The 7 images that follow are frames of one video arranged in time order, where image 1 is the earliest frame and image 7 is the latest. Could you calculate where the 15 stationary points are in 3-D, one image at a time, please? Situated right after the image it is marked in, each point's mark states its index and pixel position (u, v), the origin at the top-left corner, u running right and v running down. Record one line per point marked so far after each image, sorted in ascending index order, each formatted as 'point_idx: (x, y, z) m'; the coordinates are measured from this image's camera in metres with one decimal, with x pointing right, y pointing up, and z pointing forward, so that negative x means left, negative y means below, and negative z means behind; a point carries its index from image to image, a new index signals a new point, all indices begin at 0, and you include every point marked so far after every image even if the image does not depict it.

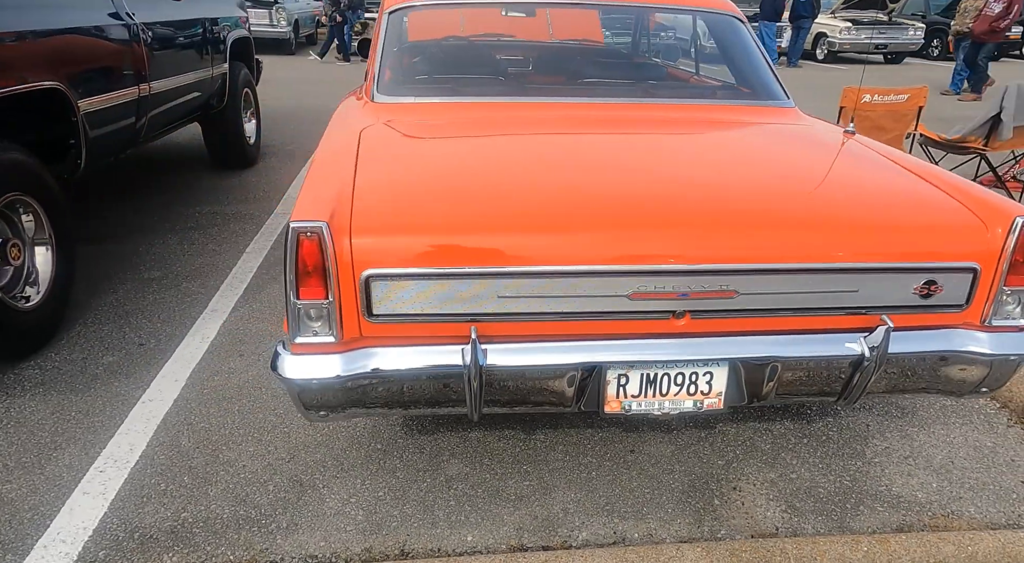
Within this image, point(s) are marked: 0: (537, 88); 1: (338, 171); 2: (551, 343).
0: (+0.1, +0.9, +3.0) m
1: (-0.4, +0.3, +2.0) m
2: (+0.1, -0.2, +1.7) m
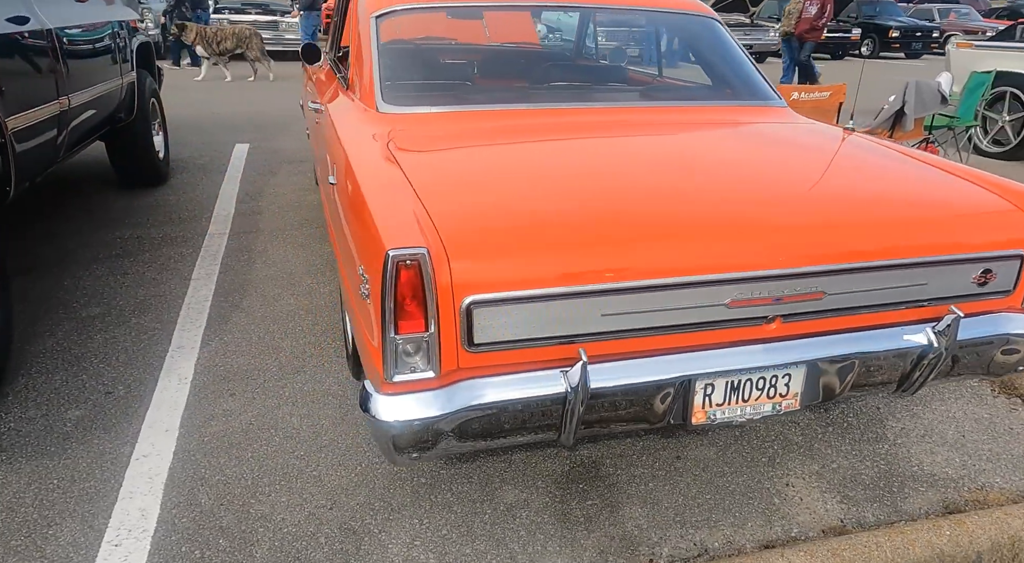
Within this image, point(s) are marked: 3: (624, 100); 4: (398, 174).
0: (+0.1, +0.8, +2.9) m
1: (-0.3, +0.2, +1.8) m
2: (+0.3, -0.2, +1.7) m
3: (+0.5, +0.8, +2.9) m
4: (-0.3, +0.3, +2.0) m
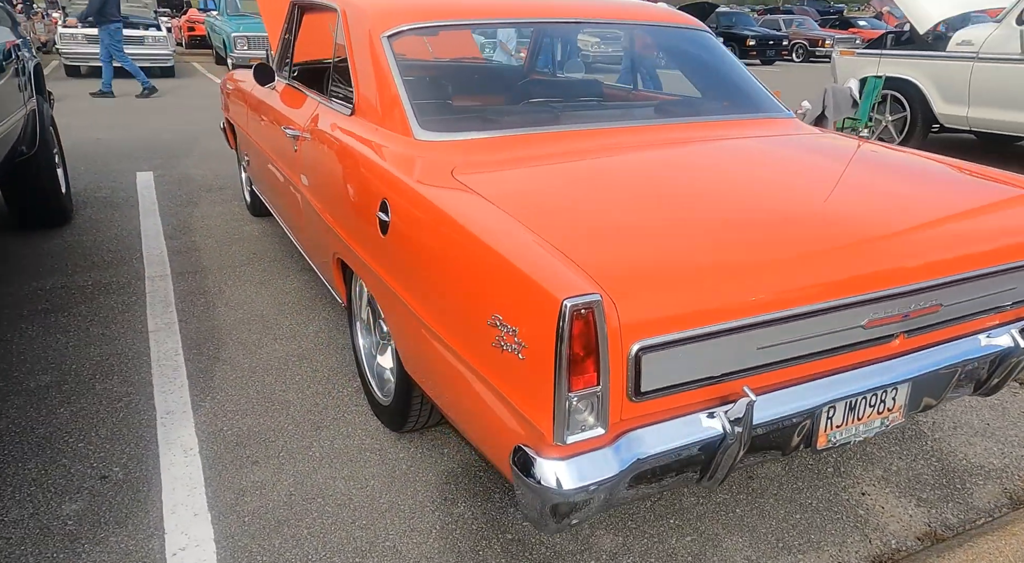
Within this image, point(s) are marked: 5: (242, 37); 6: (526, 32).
0: (+0.1, +0.7, +2.8) m
1: (0.0, +0.1, +1.7) m
2: (+0.7, -0.3, +1.6) m
3: (+0.6, +0.7, +2.9) m
4: (0.0, +0.2, +1.8) m
5: (-5.5, +4.9, +13.6) m
6: (-0.1, +1.0, +2.9) m
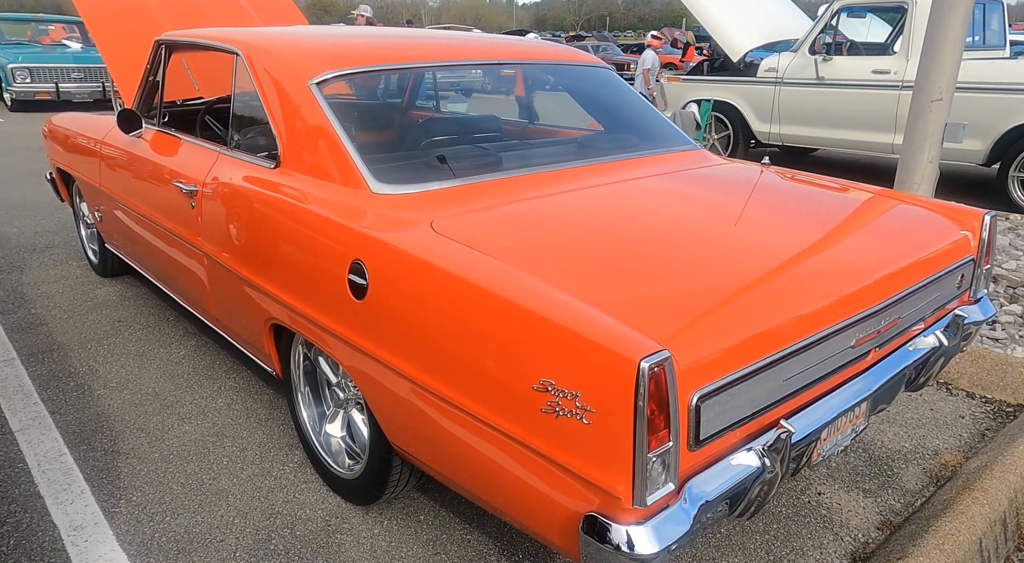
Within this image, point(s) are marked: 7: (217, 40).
0: (-0.1, +0.5, +2.7) m
1: (0.0, 0.0, +1.6) m
2: (+0.7, -0.3, +1.7) m
3: (+0.2, +0.6, +3.0) m
4: (0.0, 0.0, +1.7) m
5: (-8.6, +3.7, +12.0) m
6: (-0.4, +0.8, +2.8) m
7: (-1.3, +1.1, +3.0) m
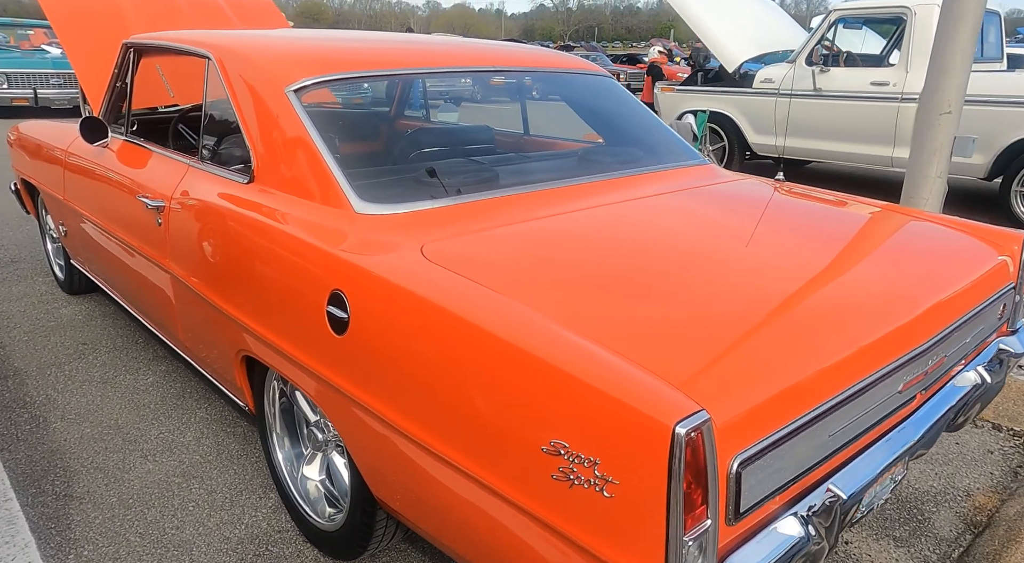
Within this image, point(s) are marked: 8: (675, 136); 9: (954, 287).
0: (-0.2, +0.4, +2.5) m
1: (+0.1, -0.1, +1.4) m
2: (+0.7, -0.4, +1.5) m
3: (+0.2, +0.5, +2.7) m
4: (0.0, 0.0, +1.5) m
5: (-8.7, +3.5, +11.7) m
6: (-0.4, +0.7, +2.6) m
7: (-1.3, +1.0, +2.8) m
8: (+0.8, +0.7, +3.2) m
9: (+1.2, 0.0, +1.8) m
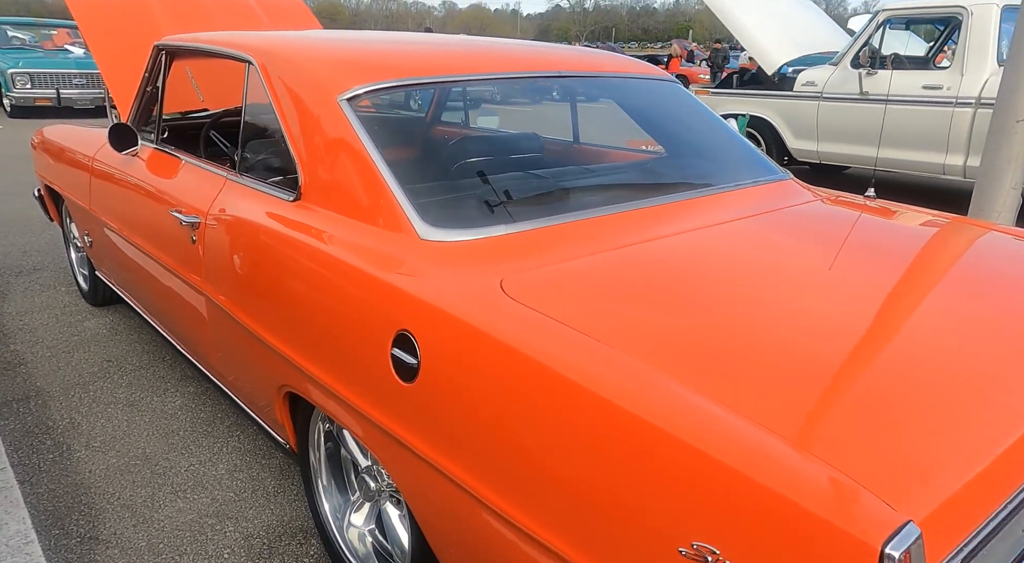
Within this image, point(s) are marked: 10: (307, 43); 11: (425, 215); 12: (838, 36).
0: (+0.1, +0.3, +2.3) m
1: (+0.2, -0.2, +1.1) m
2: (+0.9, -0.5, +1.3) m
3: (+0.5, +0.4, +2.5) m
4: (+0.2, -0.1, +1.3) m
5: (-8.3, +3.5, +11.6) m
6: (-0.2, +0.7, +2.4) m
7: (-1.1, +0.9, +2.6) m
8: (+1.0, +0.6, +3.0) m
9: (+1.4, -0.1, +1.6) m
10: (-0.7, +0.8, +2.4) m
11: (-0.3, +0.2, +1.9) m
12: (+4.0, +3.0, +8.3) m
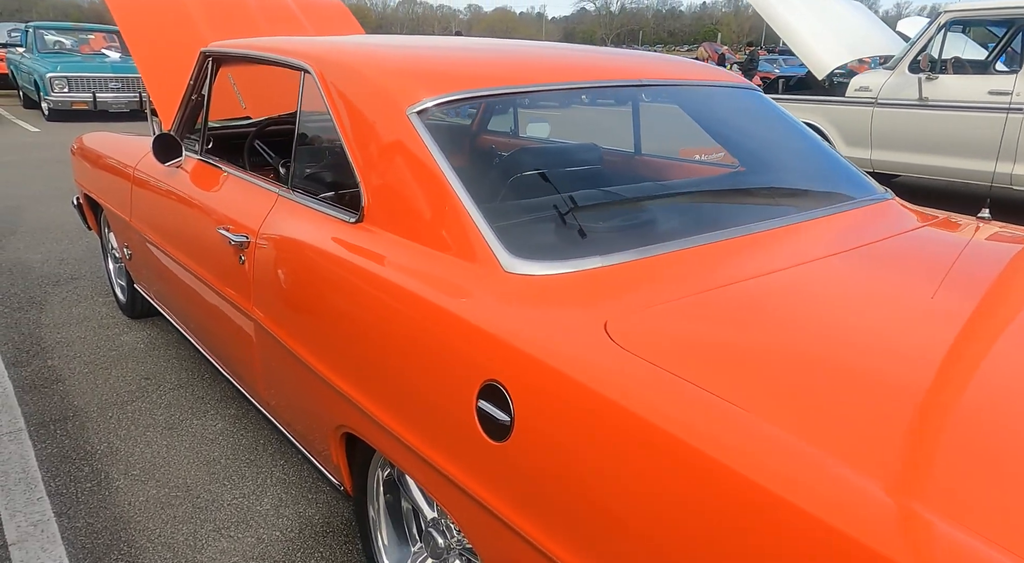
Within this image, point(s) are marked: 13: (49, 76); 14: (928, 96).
0: (+0.3, +0.3, +2.1) m
1: (+0.4, -0.3, +0.9) m
2: (+1.1, -0.6, +1.0) m
3: (+0.7, +0.3, +2.3) m
4: (+0.4, -0.2, +1.1) m
5: (-7.7, +3.5, +11.7) m
6: (0.0, +0.6, +2.2) m
7: (-0.8, +0.8, +2.4) m
8: (+1.2, +0.5, +2.7) m
9: (+1.6, -0.2, +1.3) m
10: (-0.5, +0.8, +2.3) m
11: (0.0, +0.1, +1.7) m
12: (+4.4, +2.8, +8.0) m
13: (-7.9, +3.5, +11.7) m
14: (+4.0, +1.8, +6.6) m
